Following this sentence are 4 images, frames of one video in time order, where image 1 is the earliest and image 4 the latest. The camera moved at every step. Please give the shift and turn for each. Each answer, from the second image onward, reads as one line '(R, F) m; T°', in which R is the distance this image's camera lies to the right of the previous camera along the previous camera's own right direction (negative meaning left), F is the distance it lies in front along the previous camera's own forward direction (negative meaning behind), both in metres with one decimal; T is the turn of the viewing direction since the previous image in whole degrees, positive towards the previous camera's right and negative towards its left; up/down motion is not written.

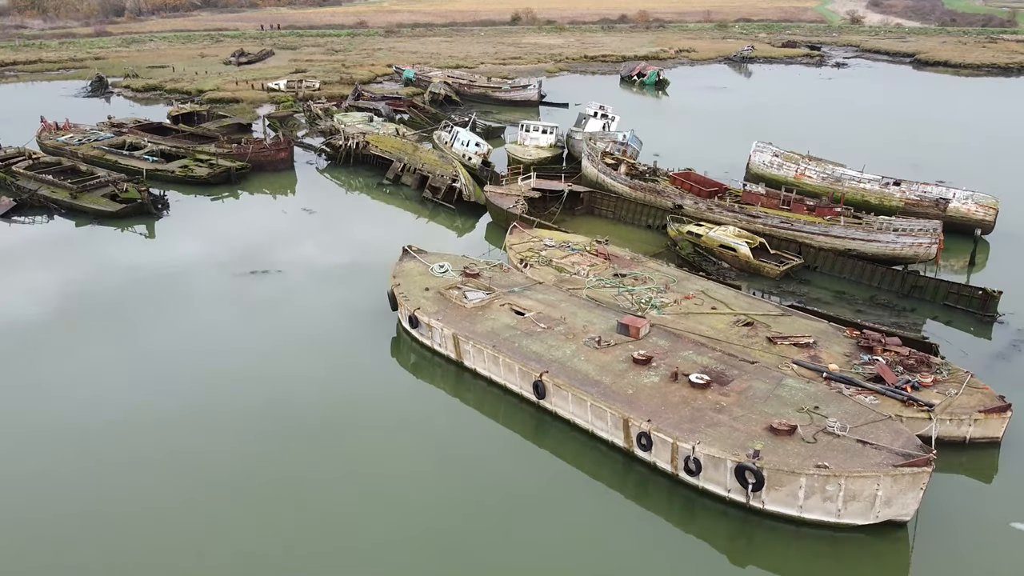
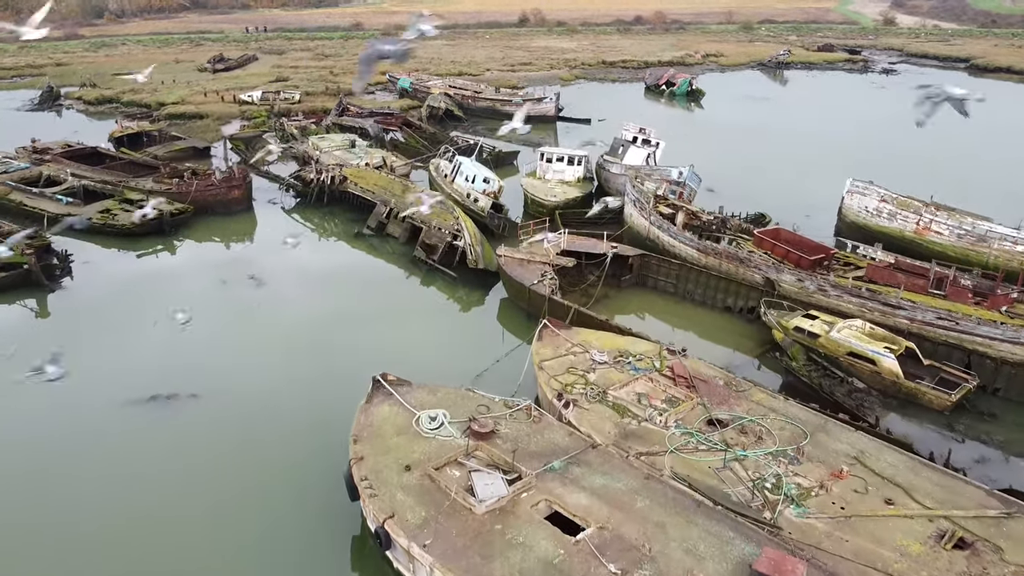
(-0.6, +9.0) m; 0°
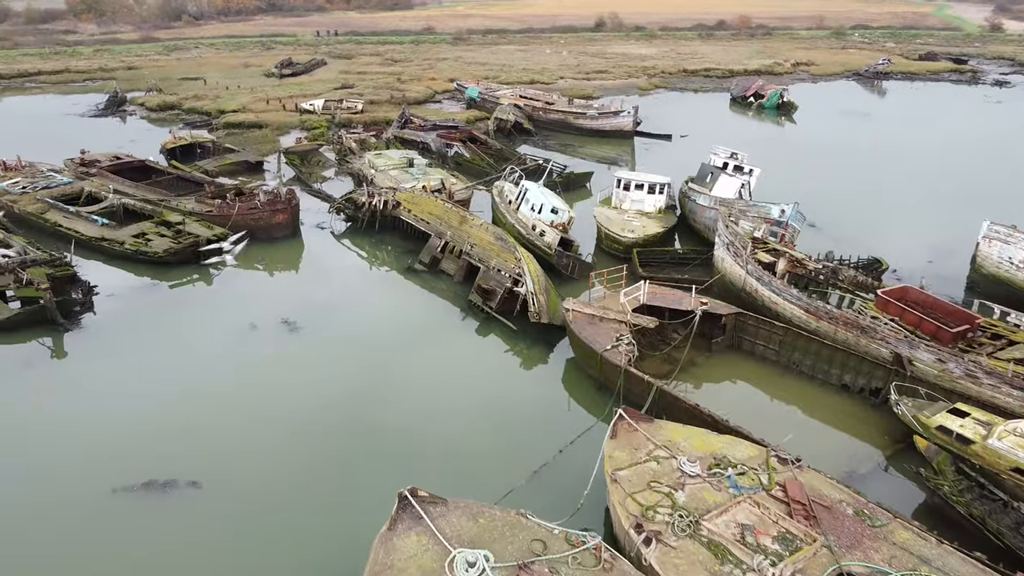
(-0.1, +3.5) m; -5°
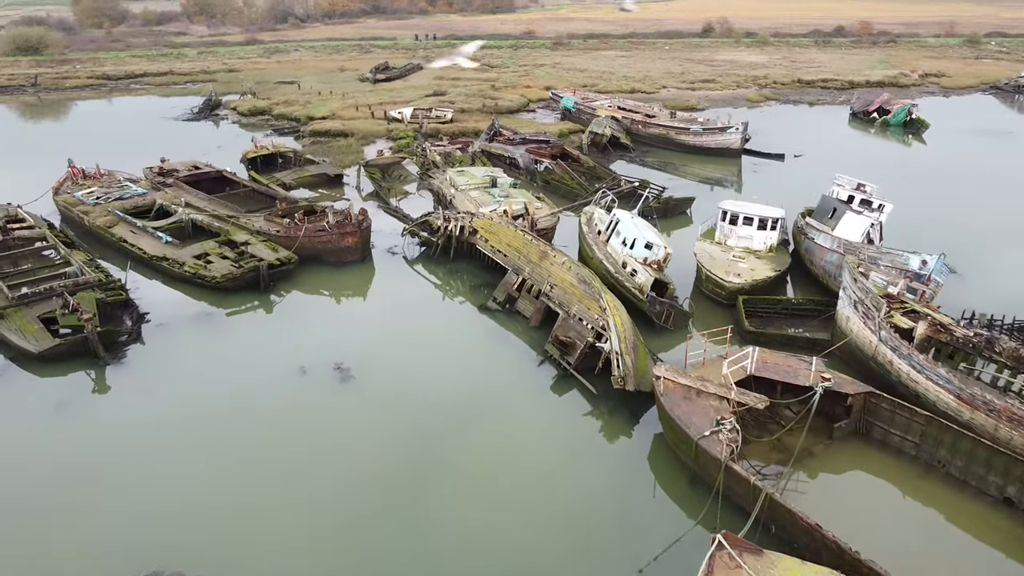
(+0.2, +2.9) m; -7°
